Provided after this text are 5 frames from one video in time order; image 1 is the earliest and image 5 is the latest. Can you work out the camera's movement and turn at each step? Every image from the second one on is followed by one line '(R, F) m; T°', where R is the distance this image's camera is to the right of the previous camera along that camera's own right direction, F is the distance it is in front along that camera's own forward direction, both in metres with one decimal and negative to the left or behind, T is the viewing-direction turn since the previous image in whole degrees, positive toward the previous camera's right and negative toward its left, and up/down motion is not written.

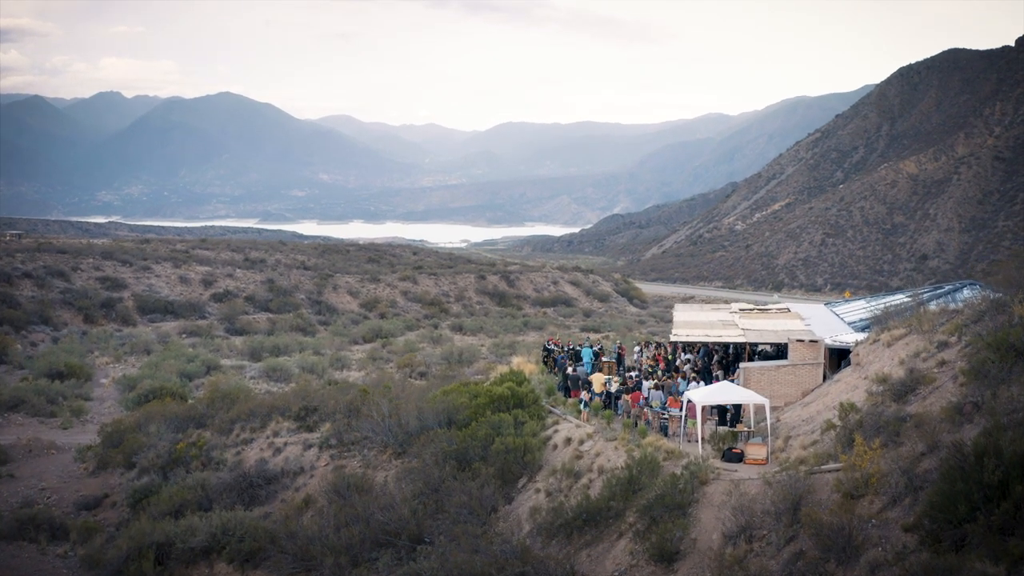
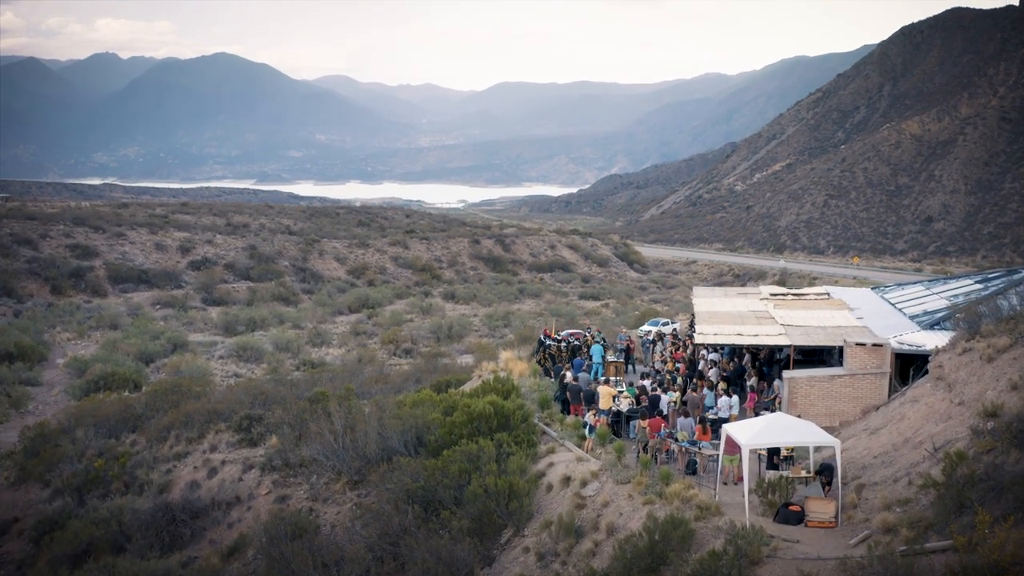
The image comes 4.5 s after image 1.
(+0.2, +3.2) m; 0°
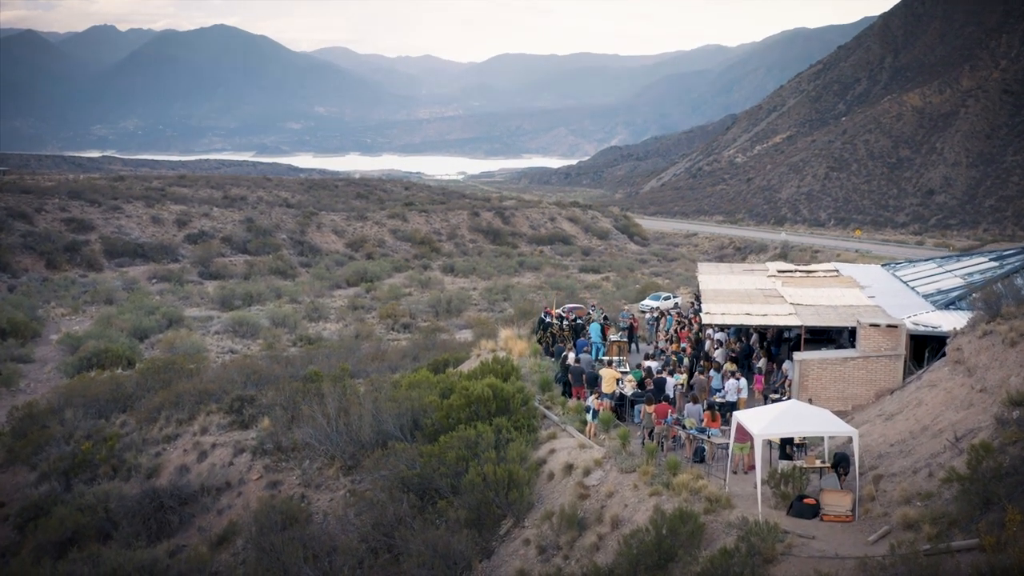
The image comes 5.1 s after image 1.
(0.0, +0.5) m; 0°
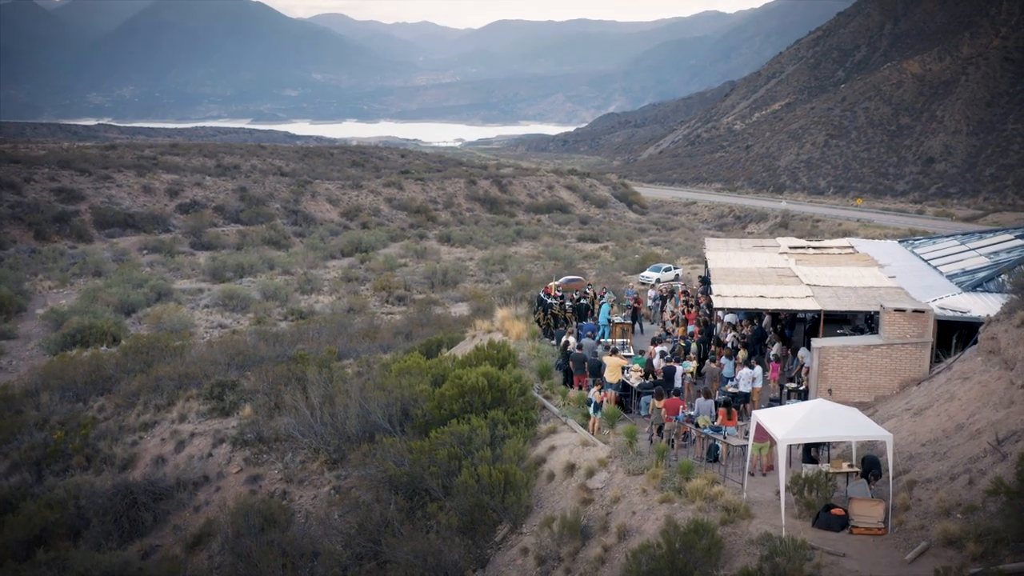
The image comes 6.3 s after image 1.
(0.0, +0.9) m; 0°
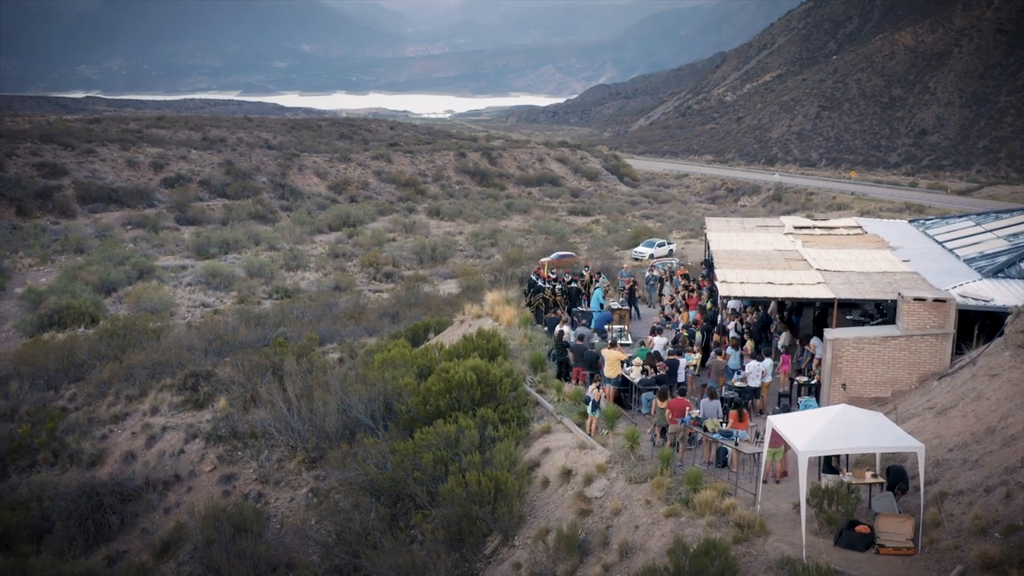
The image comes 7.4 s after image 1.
(0.0, +0.8) m; +1°
